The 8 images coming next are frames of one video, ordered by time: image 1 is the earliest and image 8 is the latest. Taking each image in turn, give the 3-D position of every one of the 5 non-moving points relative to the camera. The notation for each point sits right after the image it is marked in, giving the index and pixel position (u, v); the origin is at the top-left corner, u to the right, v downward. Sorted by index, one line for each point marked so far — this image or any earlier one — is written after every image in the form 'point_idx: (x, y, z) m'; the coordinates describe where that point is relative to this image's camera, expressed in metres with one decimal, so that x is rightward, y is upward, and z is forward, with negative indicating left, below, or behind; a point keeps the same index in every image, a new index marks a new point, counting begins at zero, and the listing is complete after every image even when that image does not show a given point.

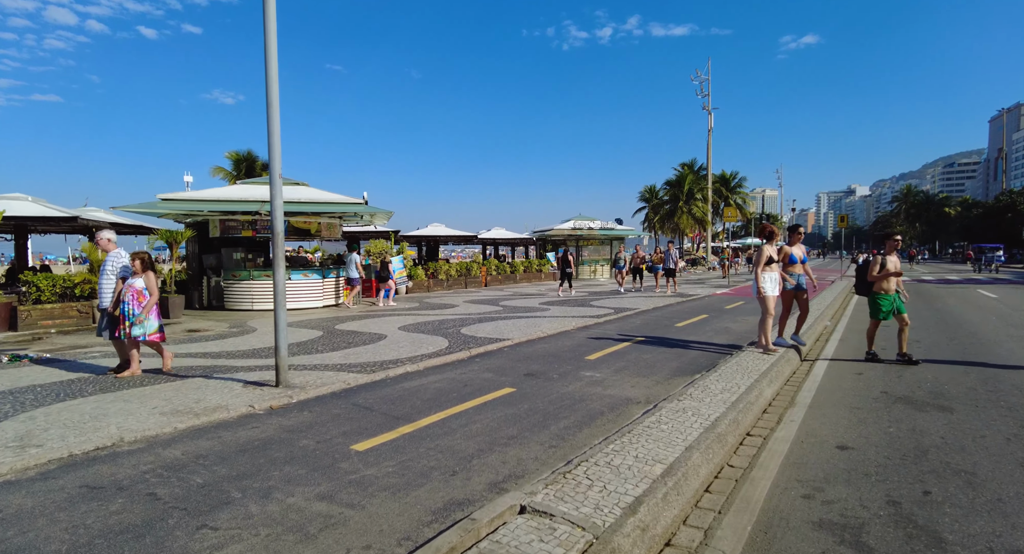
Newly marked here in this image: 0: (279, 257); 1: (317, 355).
0: (-2.4, +0.2, +6.0) m
1: (-2.7, -1.1, +8.0) m
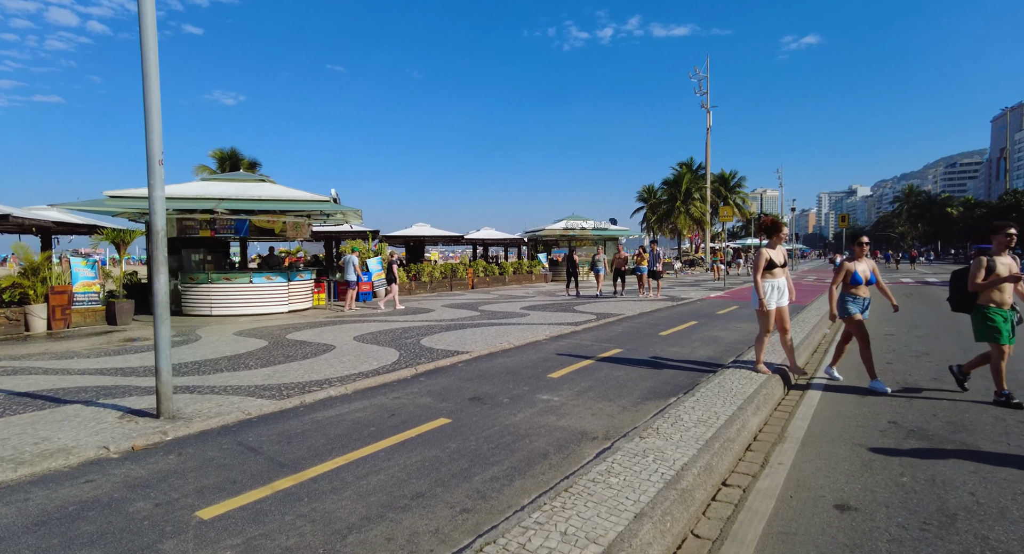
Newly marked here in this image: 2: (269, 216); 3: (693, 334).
0: (-3.0, +0.1, +5.0) m
1: (-3.3, -1.2, +6.9) m
2: (-6.6, +1.7, +15.6) m
3: (+3.5, -1.1, +11.1) m
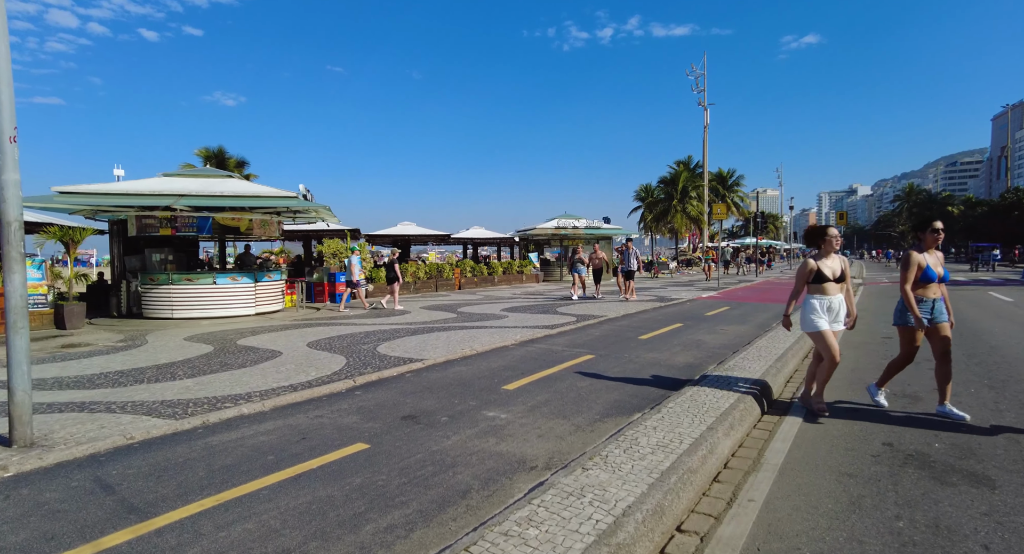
0: (-3.6, +0.1, +4.2) m
1: (-3.9, -1.2, +6.2) m
2: (-7.2, +1.6, +14.8) m
3: (+2.9, -1.1, +10.3) m
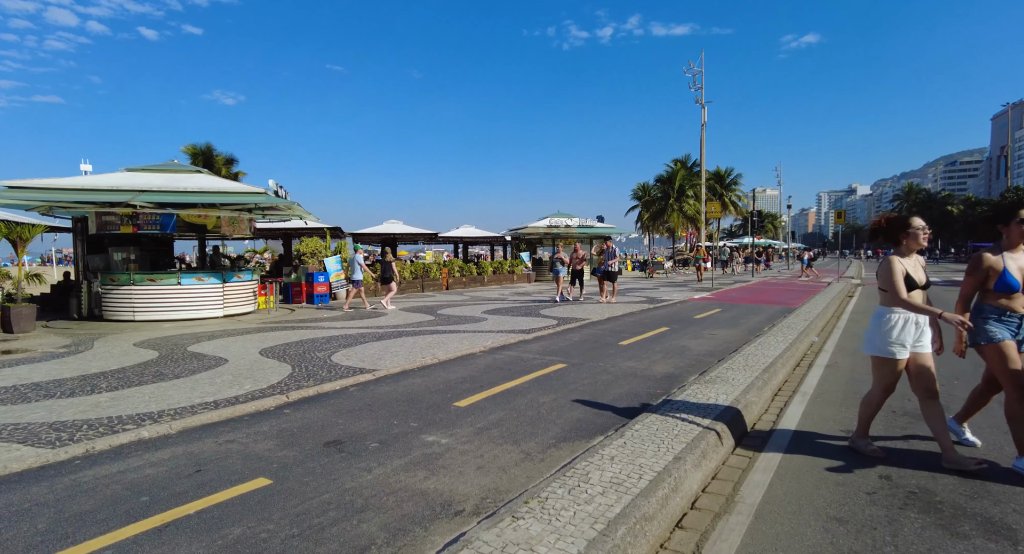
0: (-4.1, +0.1, +3.5) m
1: (-4.3, -1.2, +5.5) m
2: (-7.6, +1.6, +14.1) m
3: (+2.5, -1.1, +9.6) m
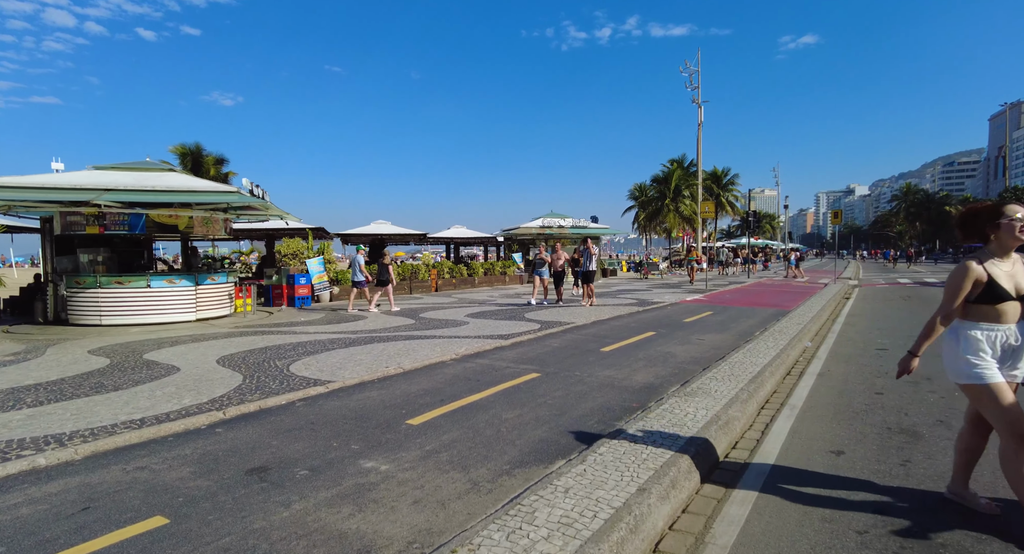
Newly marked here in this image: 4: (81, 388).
0: (-4.4, +0.1, +3.0) m
1: (-4.7, -1.2, +4.9) m
2: (-8.0, +1.6, +13.6) m
3: (+2.1, -1.2, +9.1) m
4: (-4.9, -1.3, +6.5) m
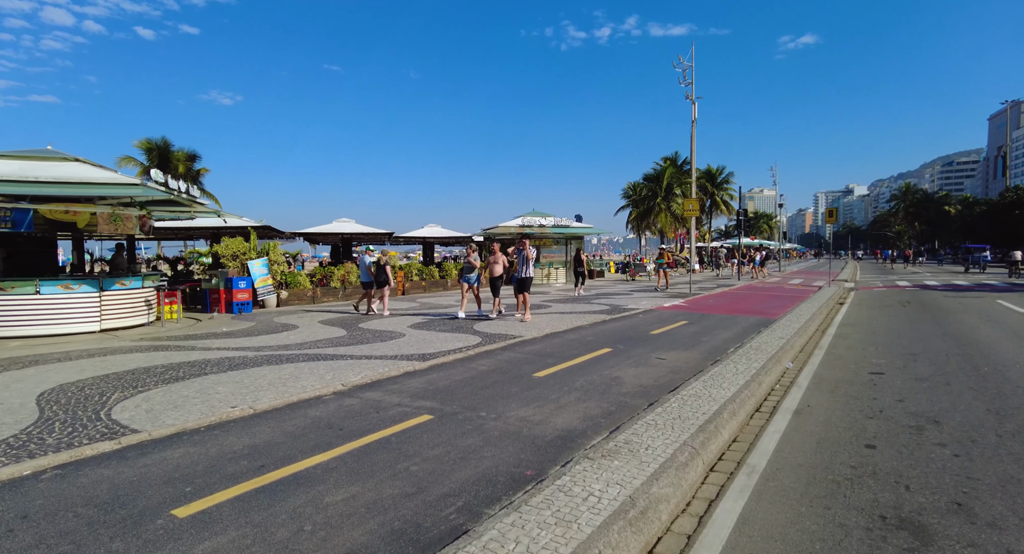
0: (-5.6, -0.1, +1.3) m
1: (-5.8, -1.4, +3.3) m
2: (-9.2, +1.5, +11.9) m
3: (+0.9, -1.3, +7.5) m
4: (-6.0, -1.4, +4.9) m
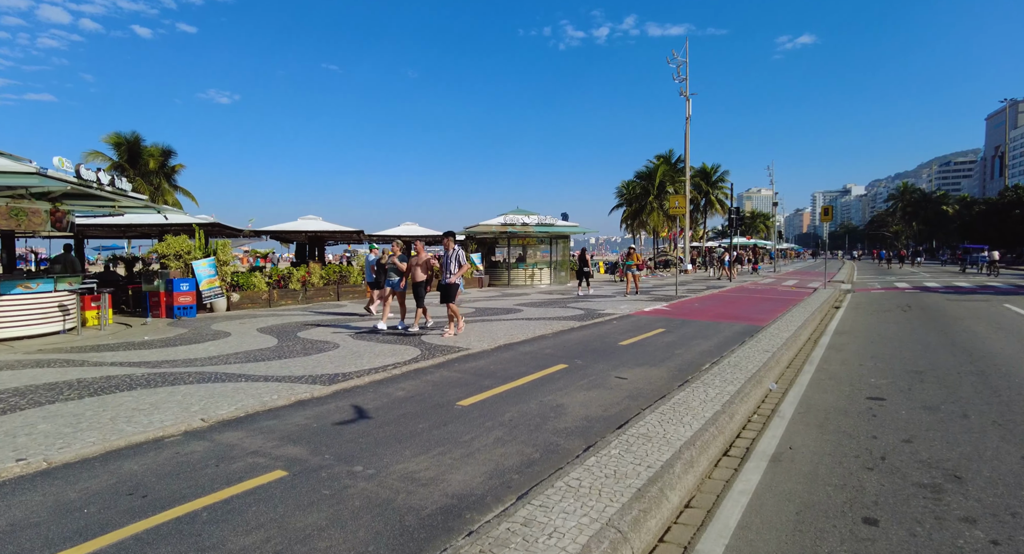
0: (-6.4, -0.1, -0.1) m
1: (-6.7, -1.4, +1.9) m
2: (-10.0, +1.4, +10.5) m
3: (+0.1, -1.4, +6.1) m
4: (-6.9, -1.4, +3.5) m
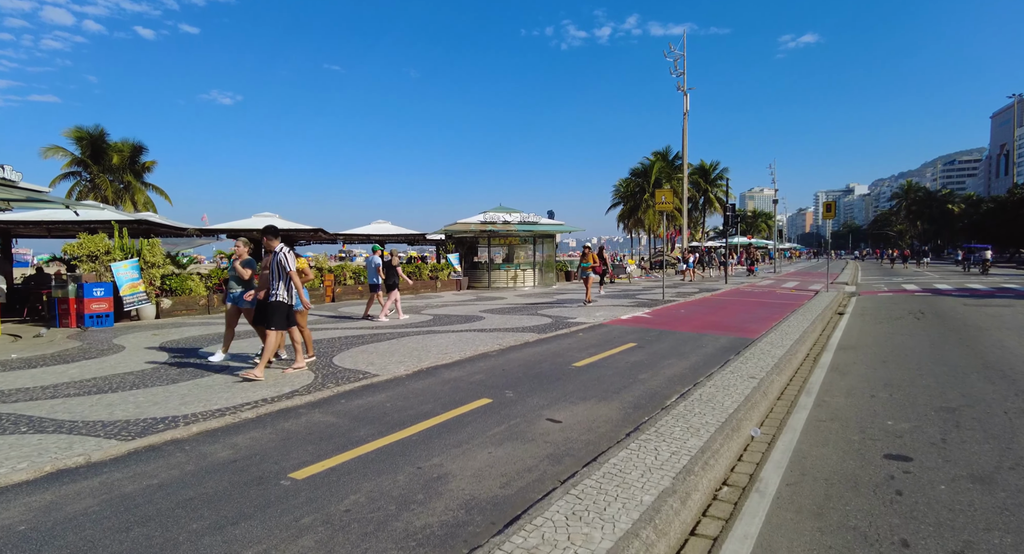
0: (-7.5, -0.2, -2.0) m
1: (-7.7, -1.5, 0.0) m
2: (-11.0, +1.3, +8.6) m
3: (-0.9, -1.4, +4.2) m
4: (-7.9, -1.5, +1.6) m
